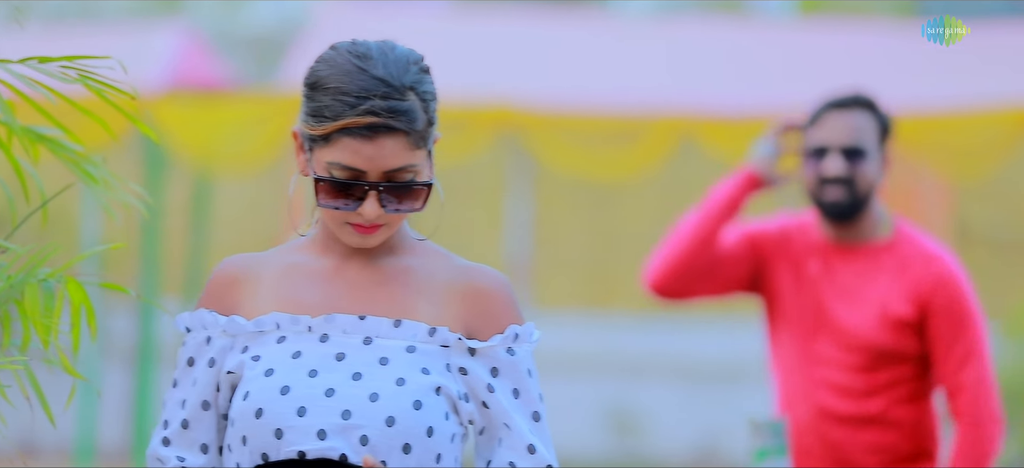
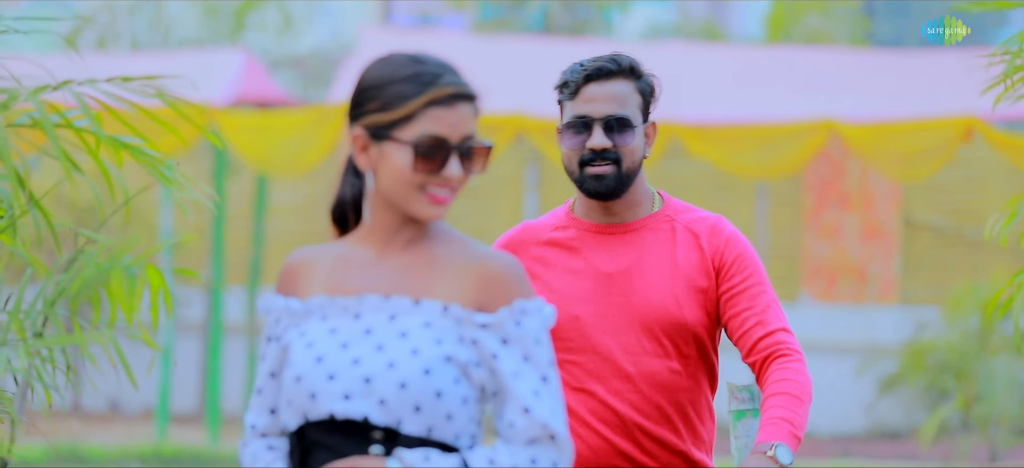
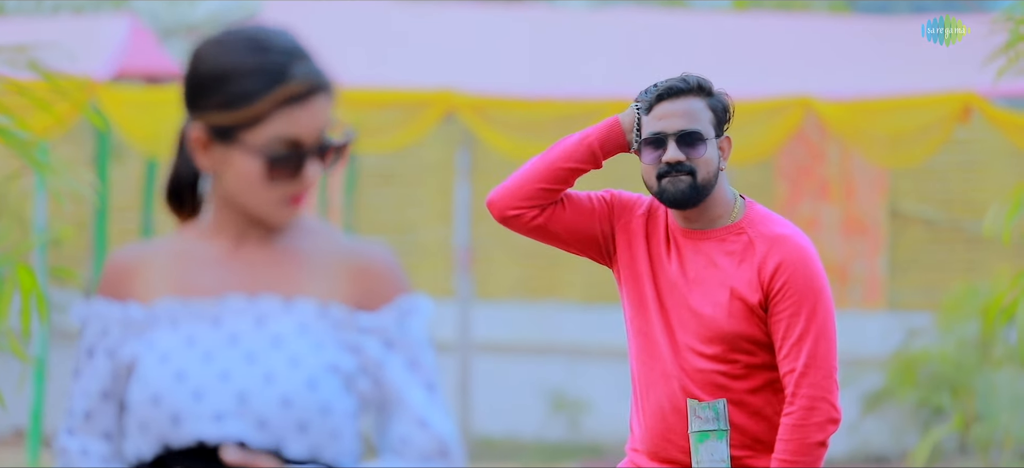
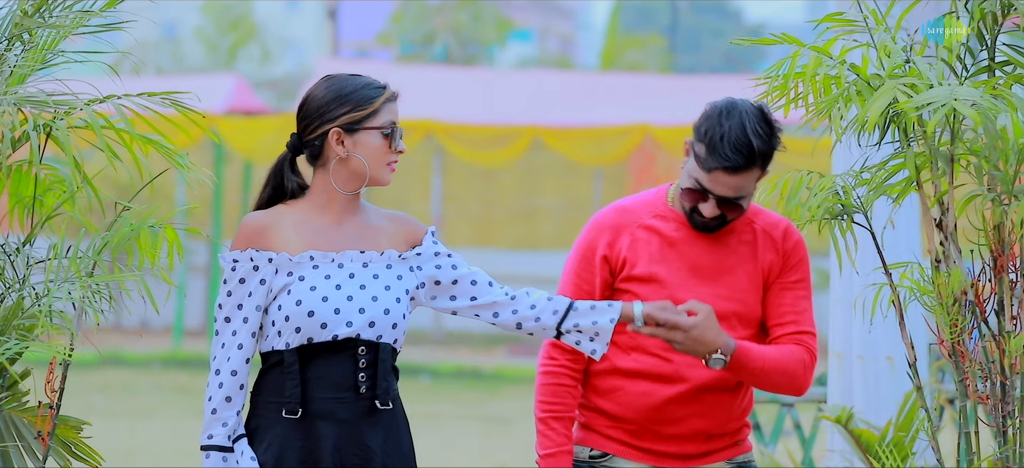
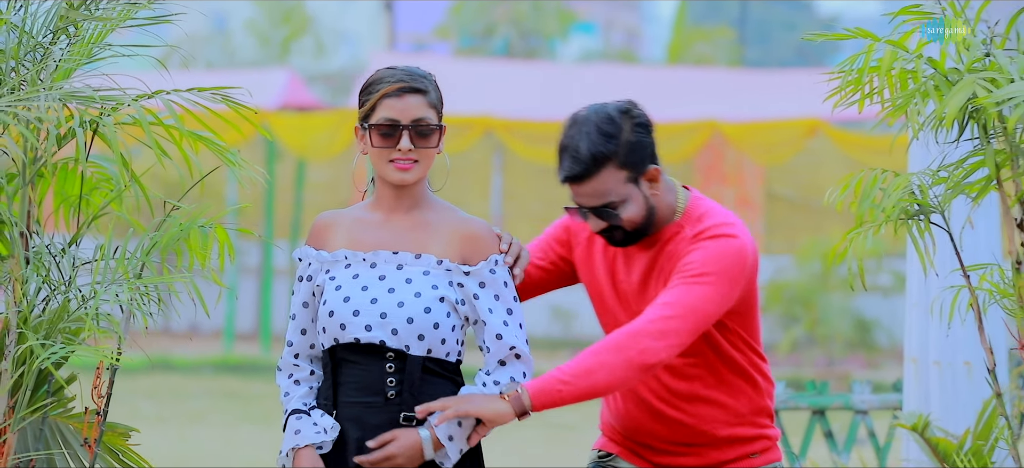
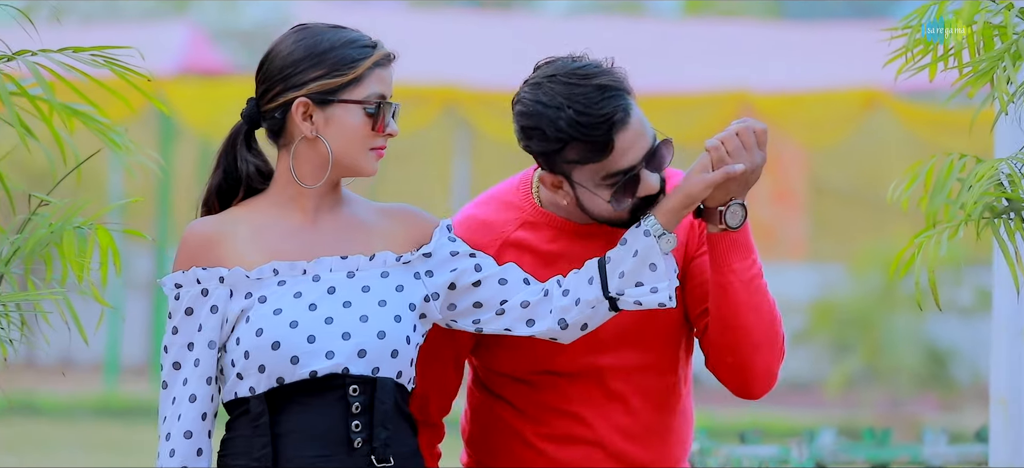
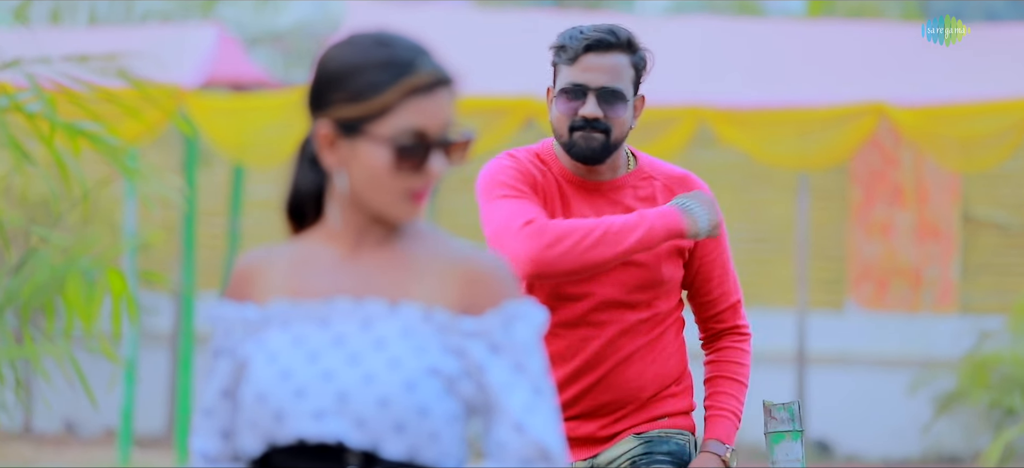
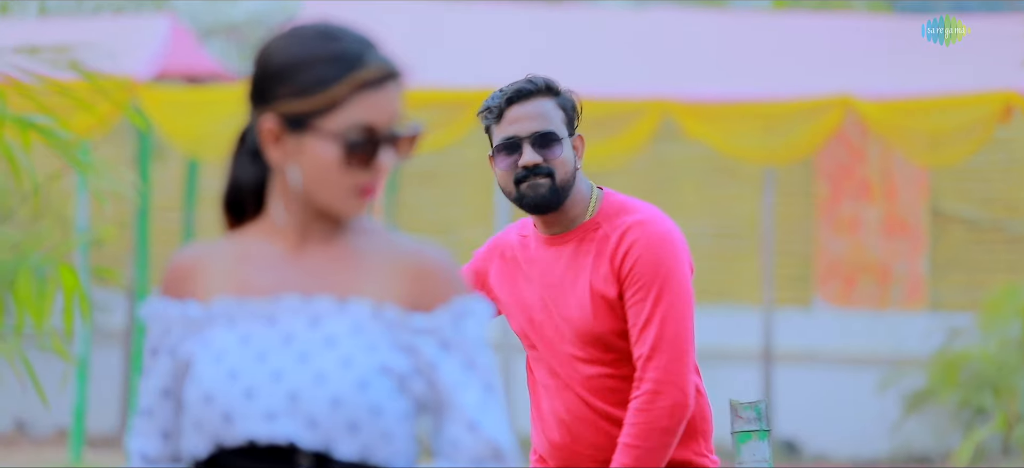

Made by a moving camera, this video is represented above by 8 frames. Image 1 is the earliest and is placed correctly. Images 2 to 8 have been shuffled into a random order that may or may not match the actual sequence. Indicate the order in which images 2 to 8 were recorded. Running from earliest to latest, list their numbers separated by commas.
3, 8, 7, 2, 5, 4, 6
